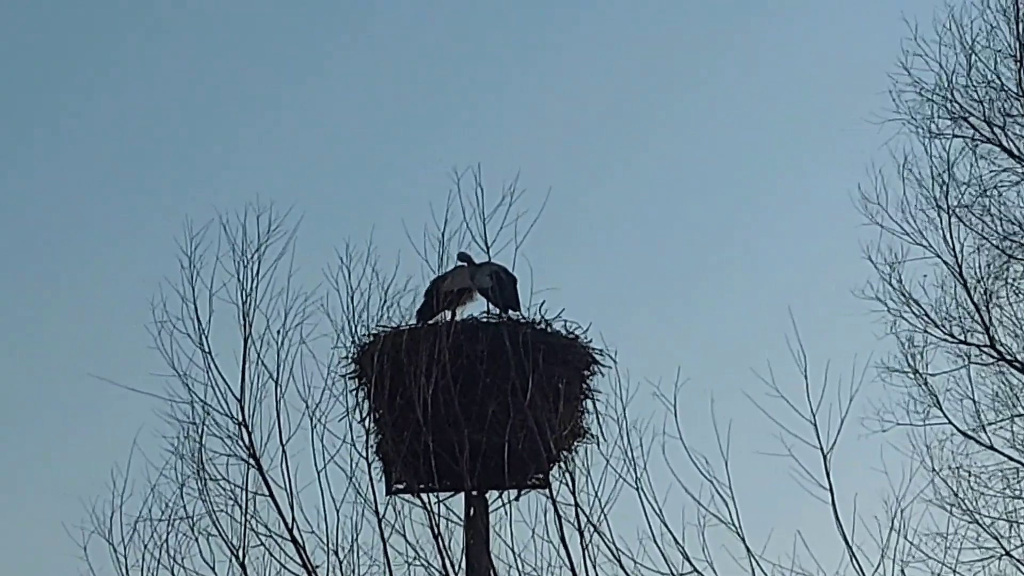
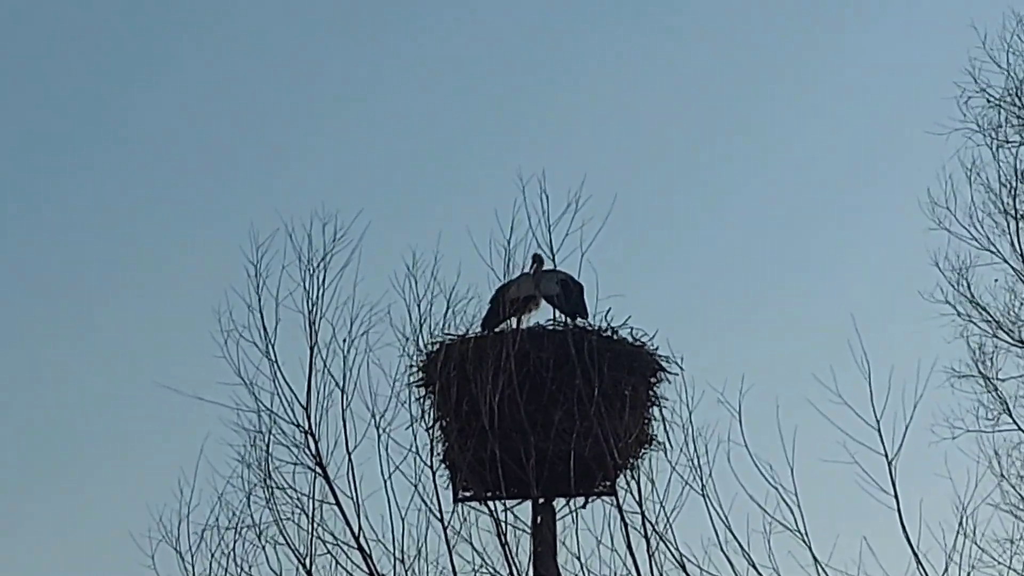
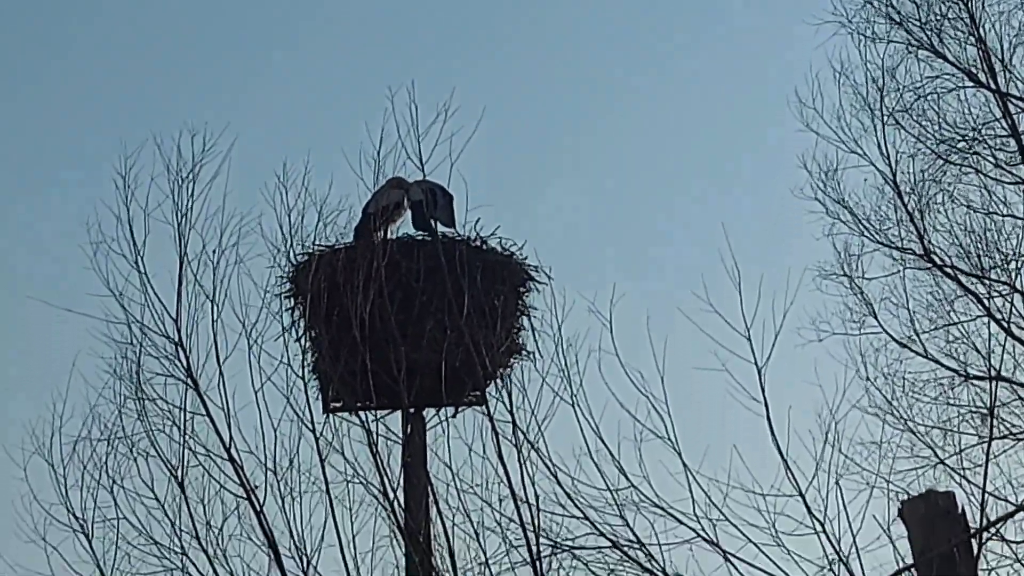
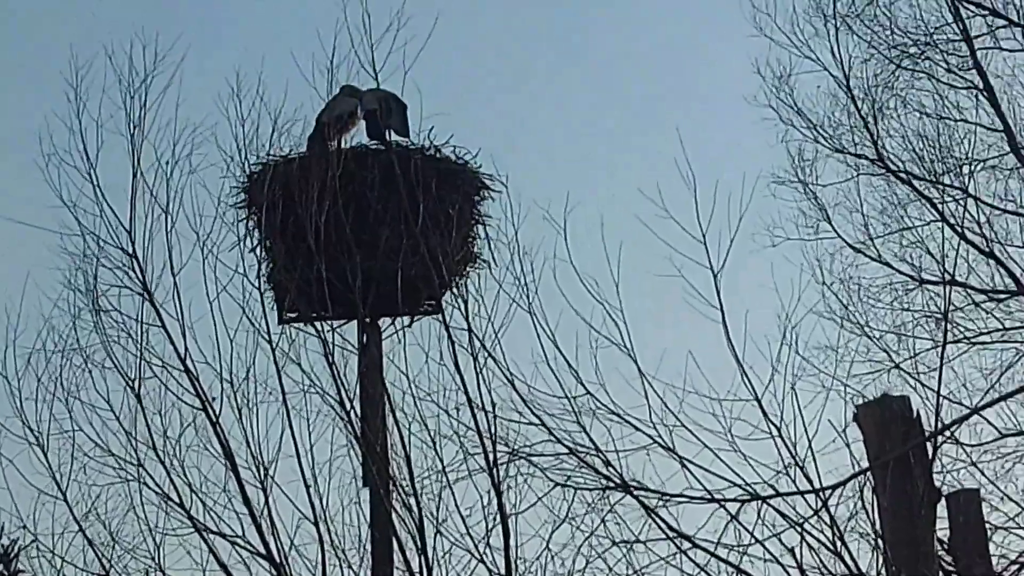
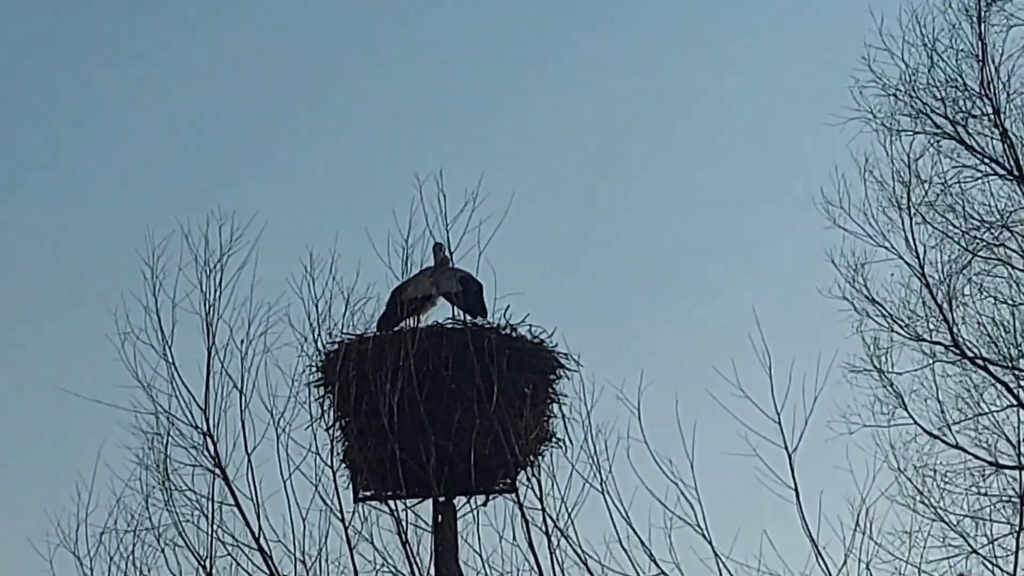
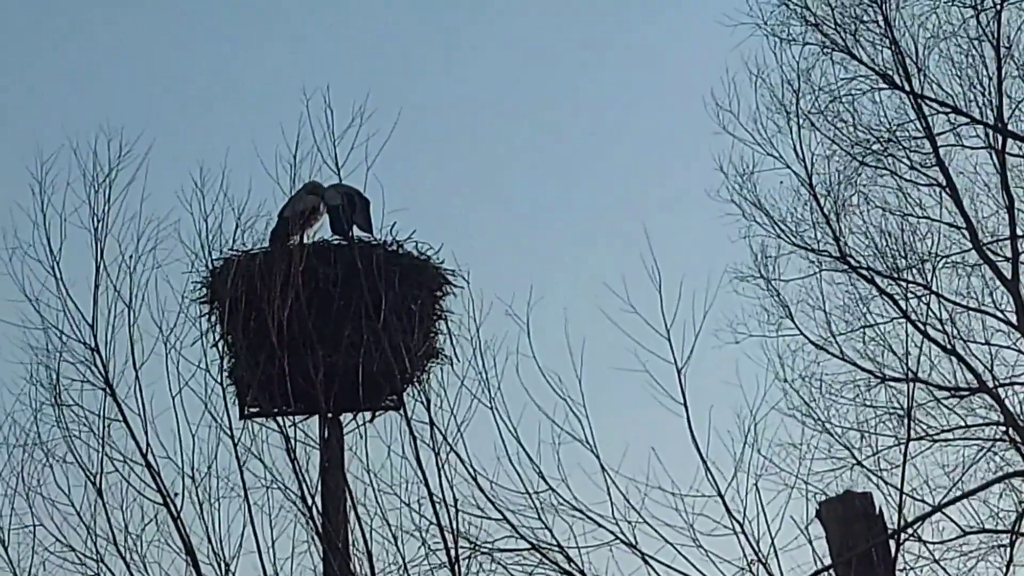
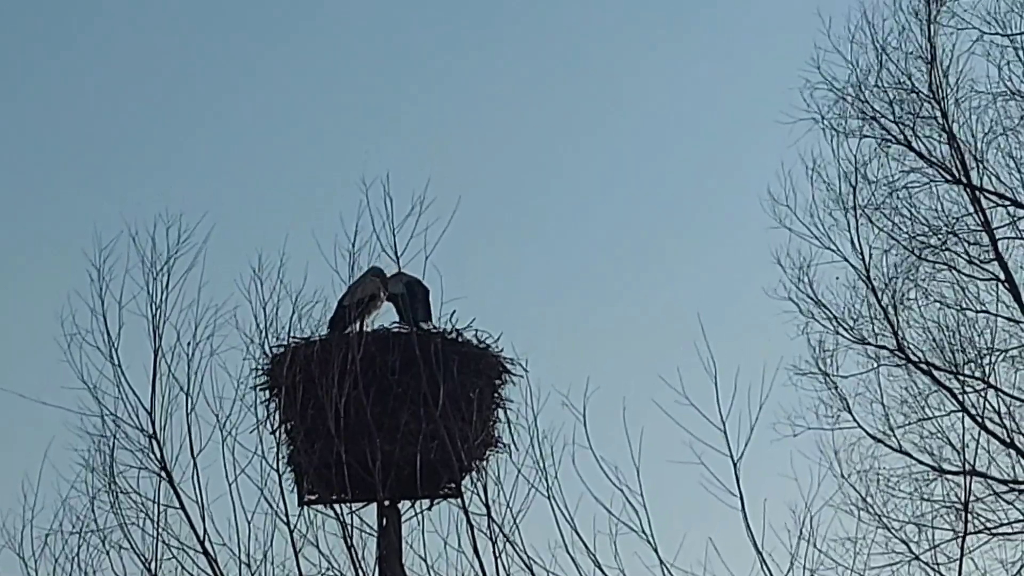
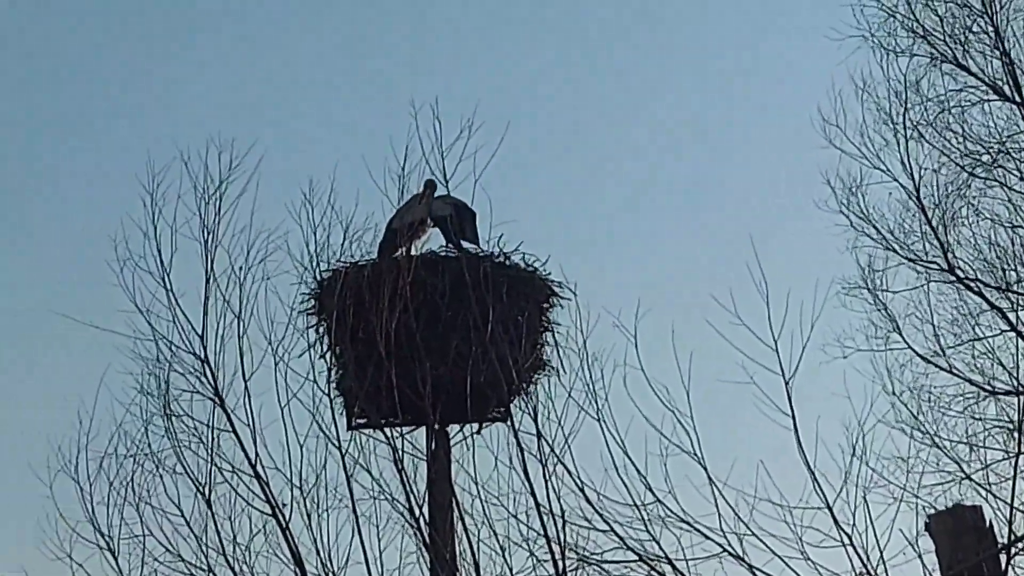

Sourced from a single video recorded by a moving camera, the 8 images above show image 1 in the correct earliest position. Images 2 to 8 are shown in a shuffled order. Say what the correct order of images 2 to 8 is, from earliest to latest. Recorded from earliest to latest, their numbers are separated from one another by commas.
2, 5, 7, 3, 4, 6, 8
